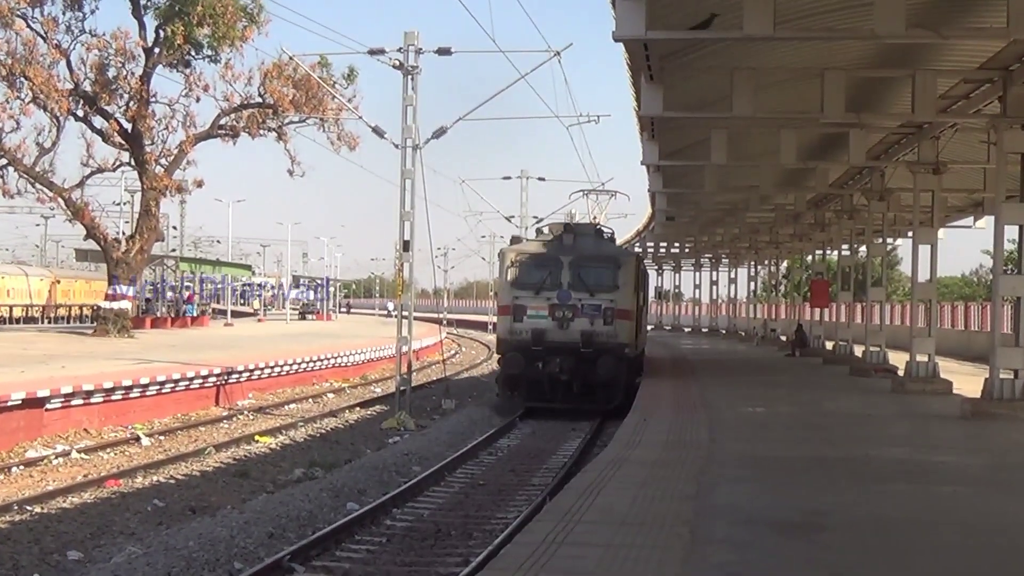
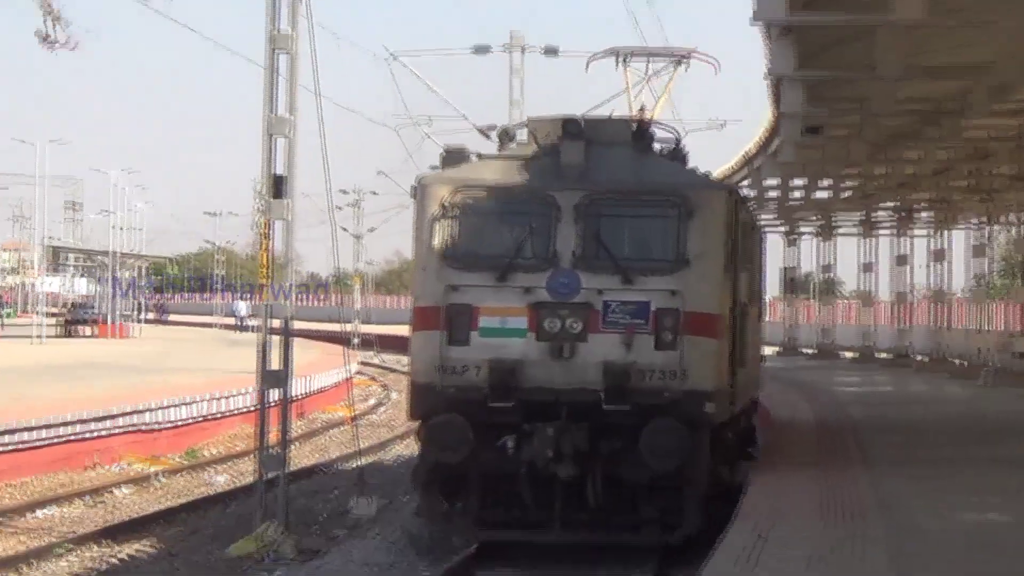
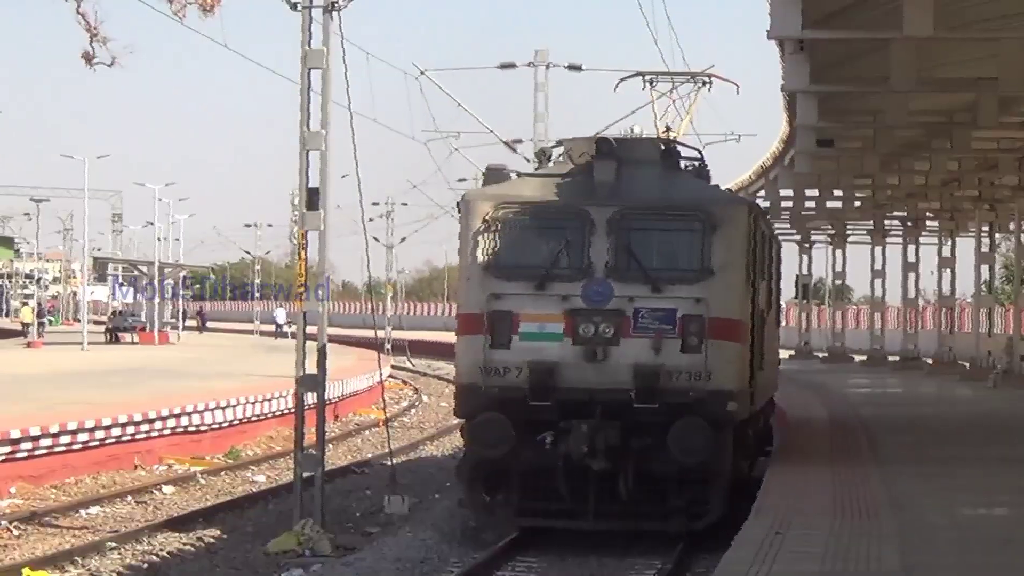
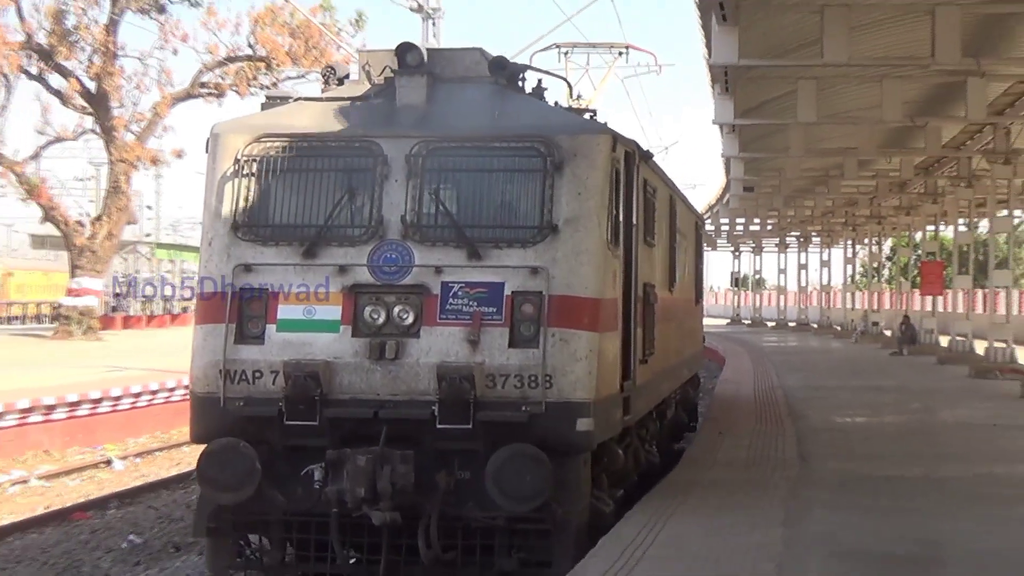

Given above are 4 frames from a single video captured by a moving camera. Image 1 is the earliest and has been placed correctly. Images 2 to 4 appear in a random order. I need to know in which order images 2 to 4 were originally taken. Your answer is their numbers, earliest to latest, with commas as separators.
3, 2, 4
